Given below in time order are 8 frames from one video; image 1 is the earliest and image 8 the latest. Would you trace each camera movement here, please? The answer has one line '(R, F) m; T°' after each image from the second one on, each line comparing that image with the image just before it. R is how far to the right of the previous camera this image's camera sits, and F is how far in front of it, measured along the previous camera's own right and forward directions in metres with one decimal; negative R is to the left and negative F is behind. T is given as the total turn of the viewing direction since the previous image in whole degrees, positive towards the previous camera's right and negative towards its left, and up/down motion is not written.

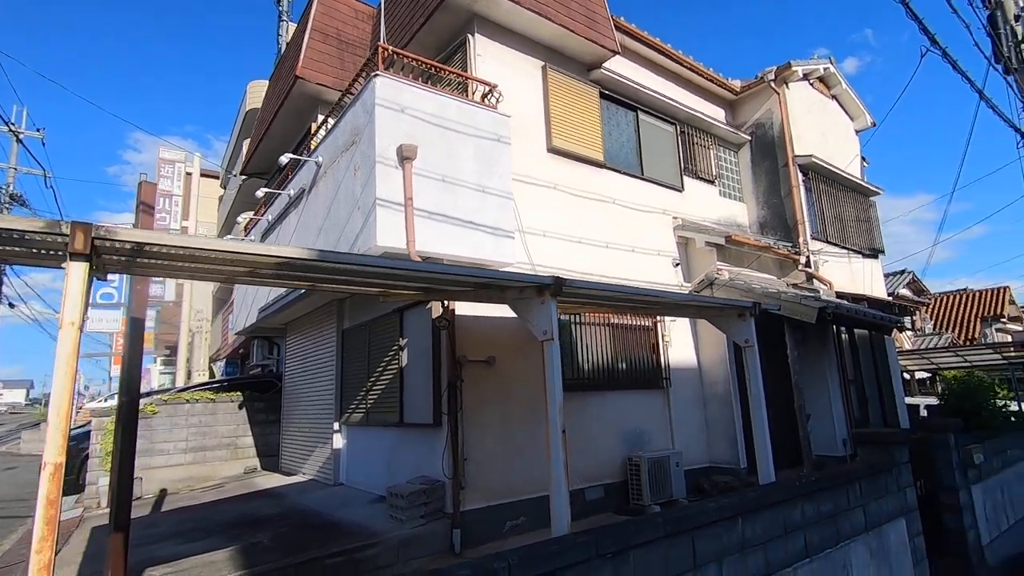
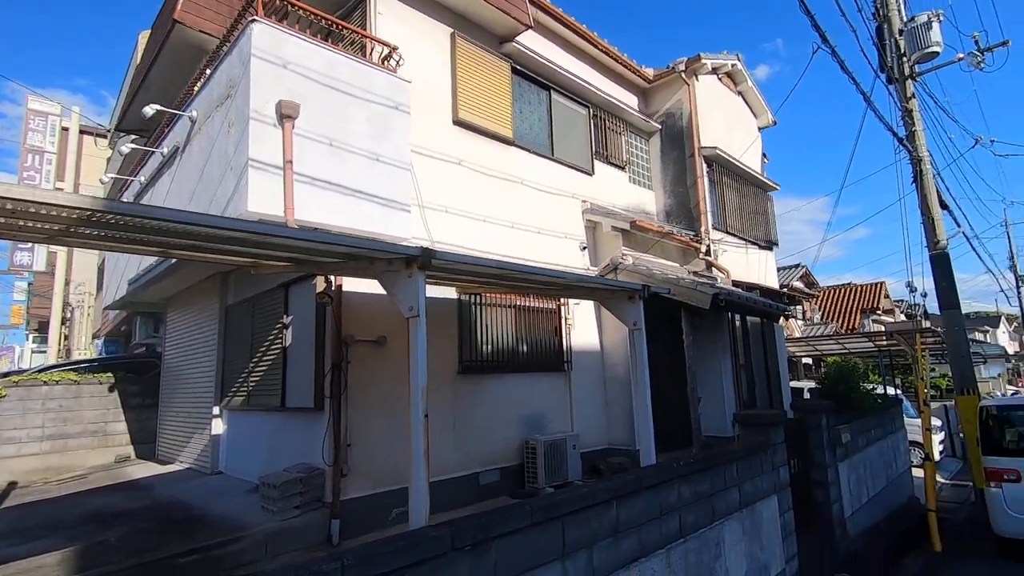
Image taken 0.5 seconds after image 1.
(+0.3, +0.2) m; +8°
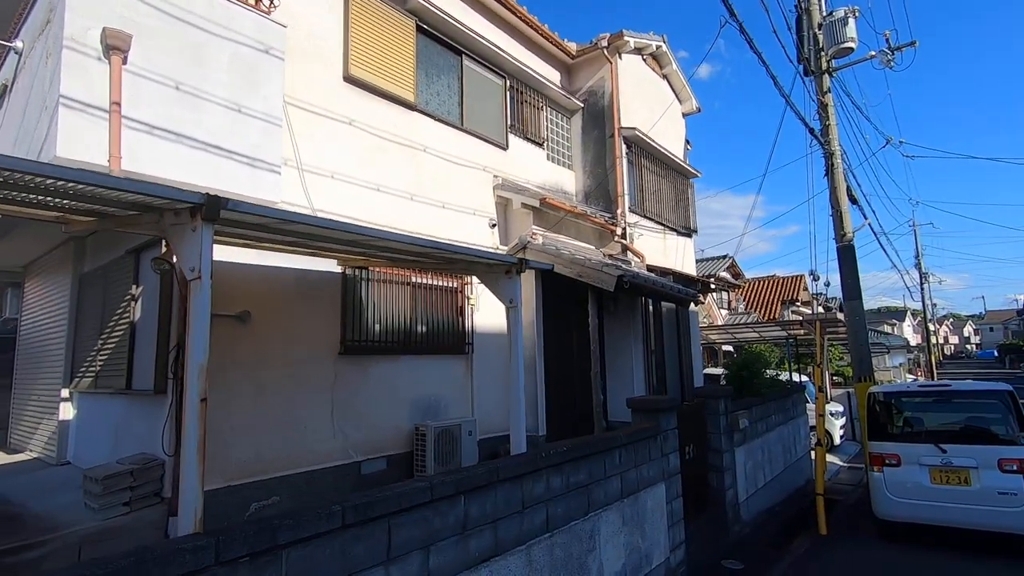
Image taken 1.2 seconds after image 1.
(+0.6, +0.4) m; +6°
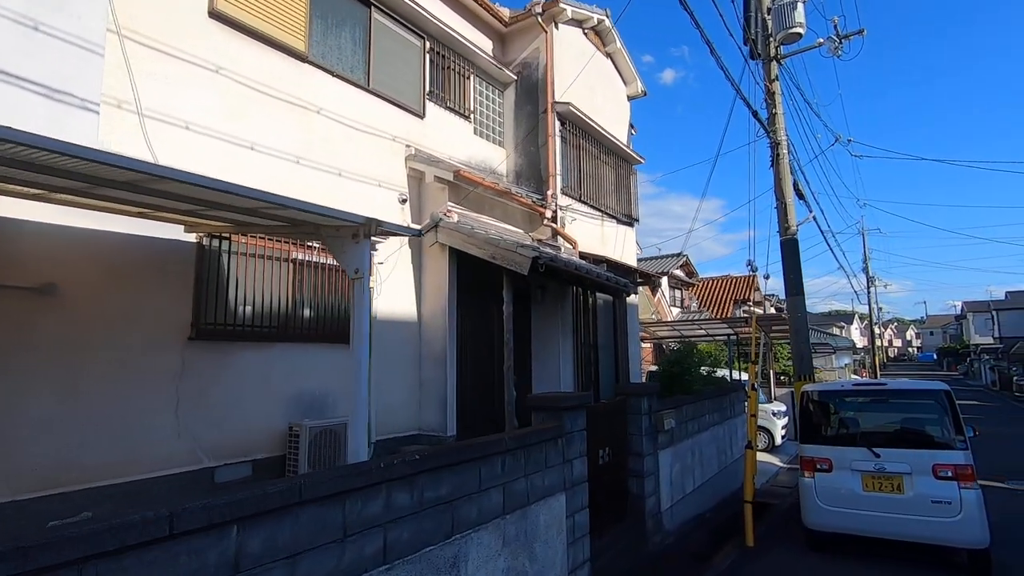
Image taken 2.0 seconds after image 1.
(+0.8, +0.8) m; +4°
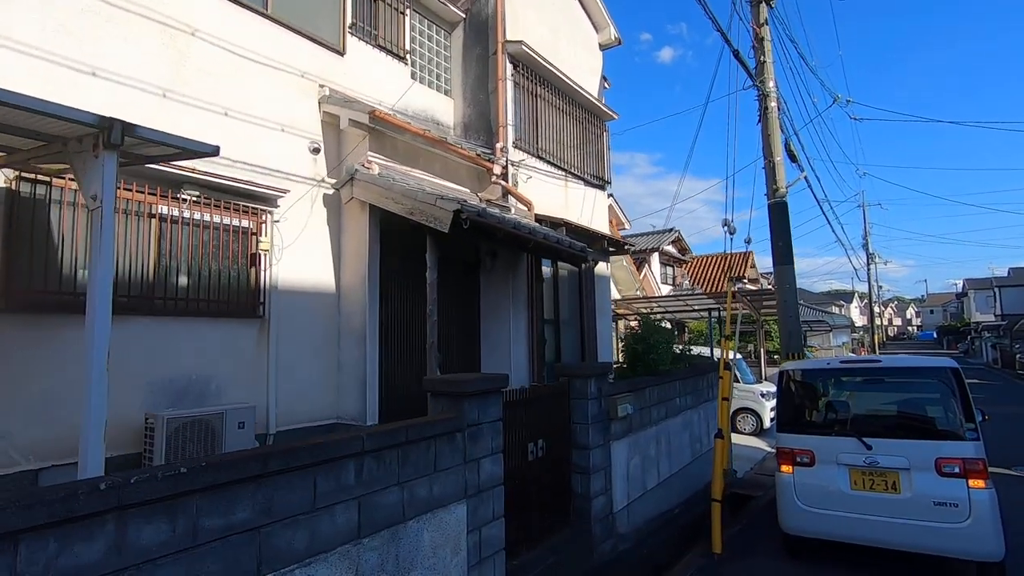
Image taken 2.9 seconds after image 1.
(+0.8, +1.1) m; 0°
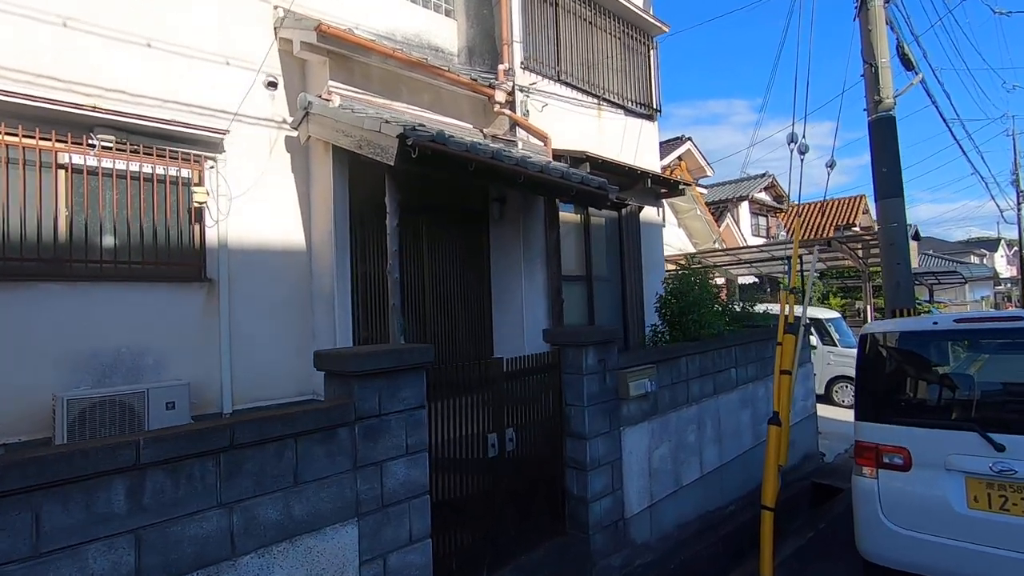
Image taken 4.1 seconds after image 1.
(+0.9, +1.3) m; -10°
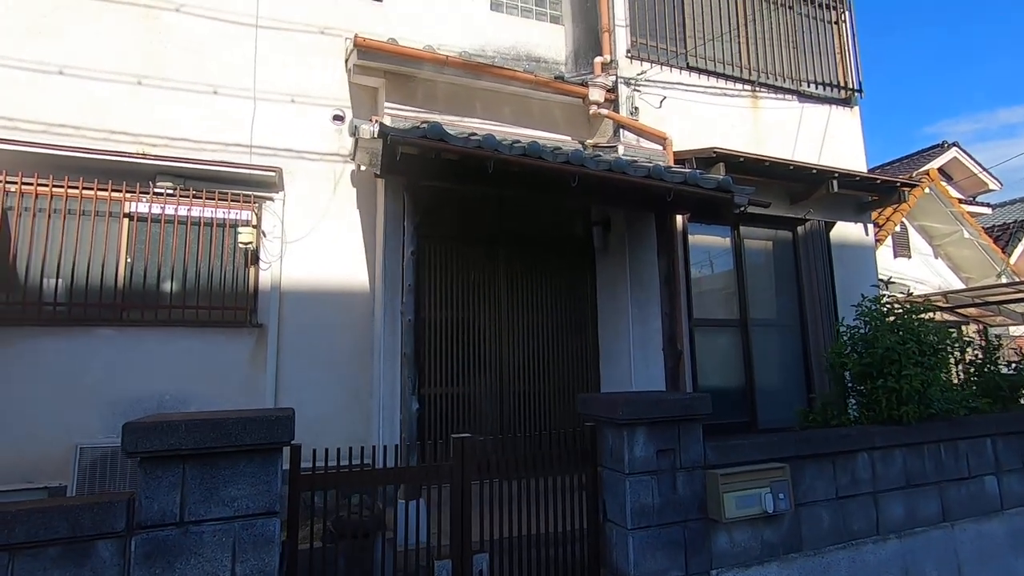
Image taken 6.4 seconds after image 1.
(+1.1, +1.6) m; -24°
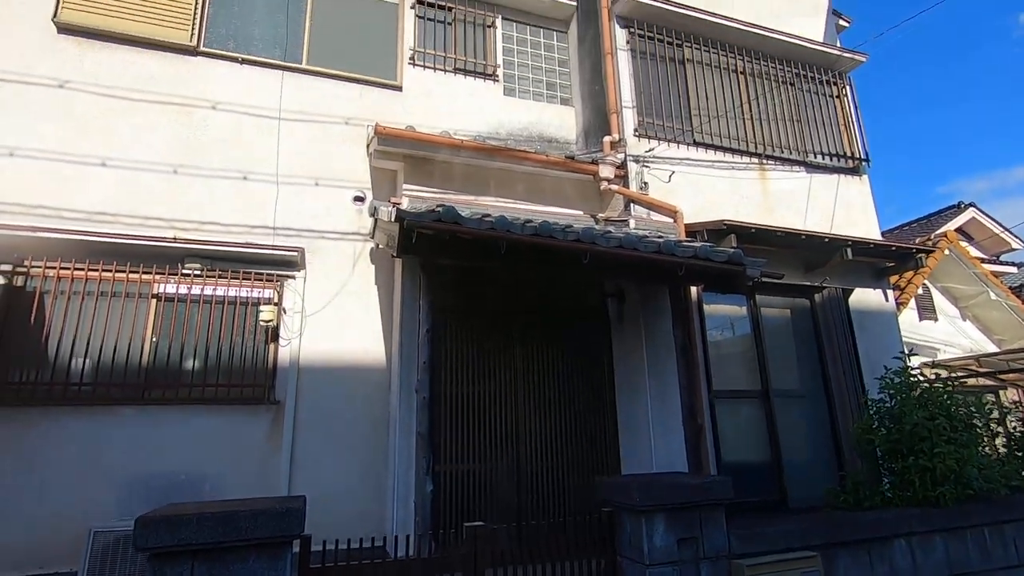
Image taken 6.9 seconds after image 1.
(0.0, 0.0) m; -2°
